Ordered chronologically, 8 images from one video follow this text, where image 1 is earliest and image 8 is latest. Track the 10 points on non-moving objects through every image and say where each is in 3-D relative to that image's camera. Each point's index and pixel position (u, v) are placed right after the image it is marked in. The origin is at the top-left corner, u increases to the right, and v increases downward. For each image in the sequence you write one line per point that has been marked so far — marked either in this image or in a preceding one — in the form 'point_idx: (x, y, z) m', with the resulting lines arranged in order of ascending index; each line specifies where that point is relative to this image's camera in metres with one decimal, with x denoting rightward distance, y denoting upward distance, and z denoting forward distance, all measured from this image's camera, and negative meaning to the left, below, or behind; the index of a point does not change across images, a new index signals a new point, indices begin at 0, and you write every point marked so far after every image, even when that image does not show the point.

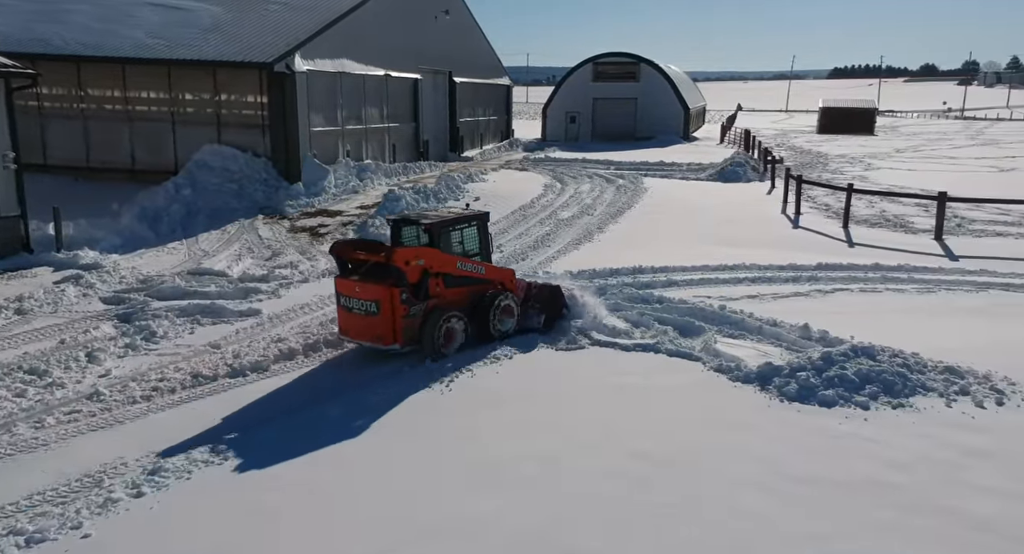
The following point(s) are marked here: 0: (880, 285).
0: (+5.4, -0.1, +11.3) m
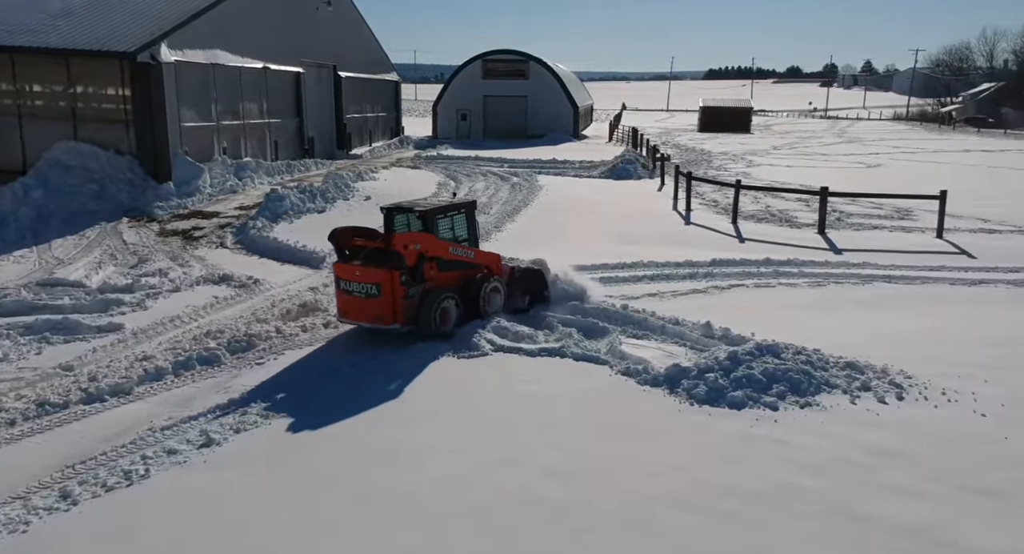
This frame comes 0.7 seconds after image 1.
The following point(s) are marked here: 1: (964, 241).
0: (+3.9, -0.1, +11.4) m
1: (+8.1, +0.7, +14.0) m
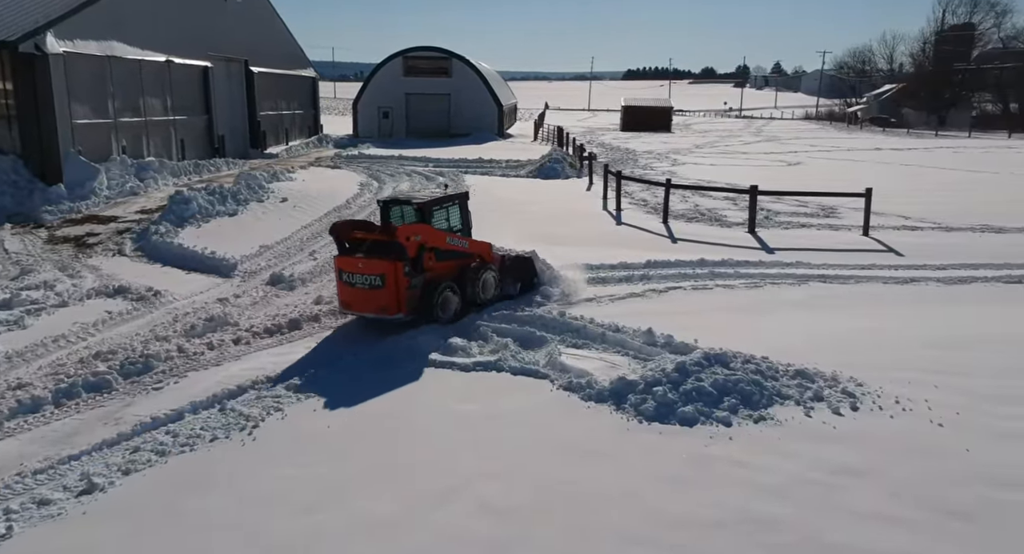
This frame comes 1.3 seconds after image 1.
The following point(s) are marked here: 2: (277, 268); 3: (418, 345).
0: (+2.9, -0.1, +11.1) m
1: (+6.8, +0.7, +14.1) m
2: (-3.6, +0.1, +12.0) m
3: (-1.0, -0.7, +8.1) m
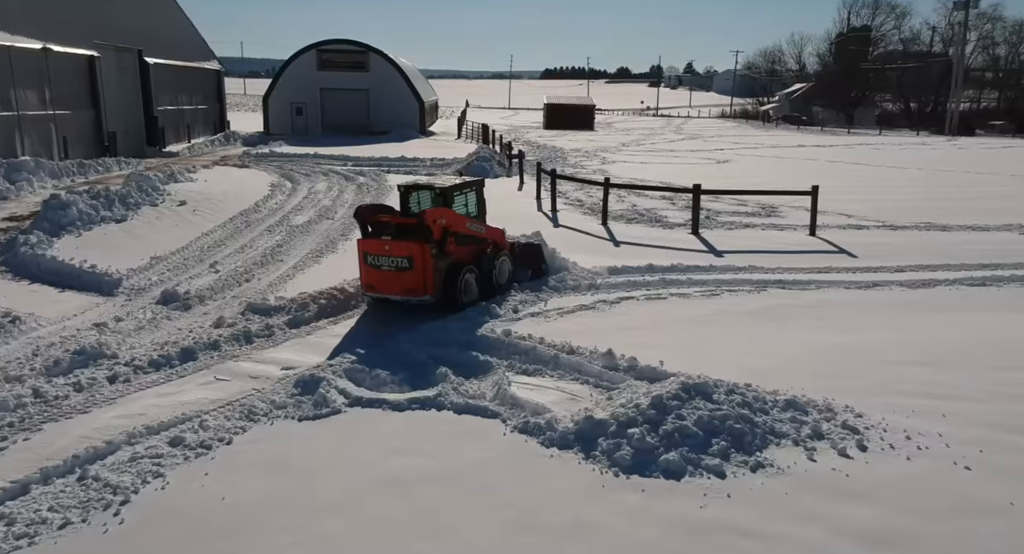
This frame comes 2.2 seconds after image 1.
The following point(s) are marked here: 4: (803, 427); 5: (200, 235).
0: (+2.0, -0.2, +10.1) m
1: (+5.6, +0.7, +13.5) m
2: (-4.6, -0.1, +10.4) m
3: (-1.5, -0.9, +6.8) m
4: (+2.1, -1.1, +5.6) m
5: (-5.2, +0.7, +13.1) m
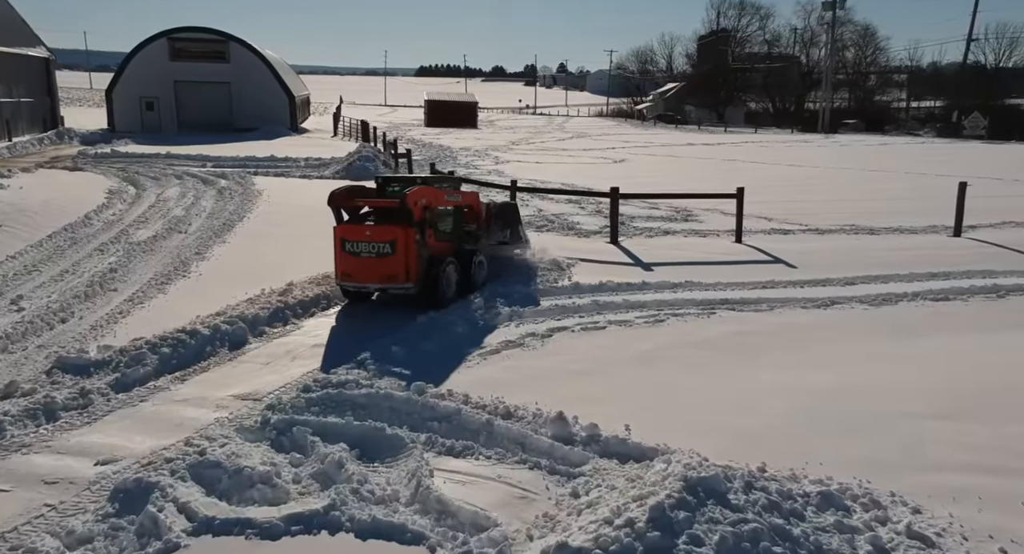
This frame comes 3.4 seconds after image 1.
0: (+1.0, -0.5, +8.4) m
1: (+4.0, +0.5, +12.4) m
2: (-5.6, -0.5, +7.7) m
3: (-2.0, -1.2, +4.6) m
4: (+1.8, -1.3, +4.0) m
5: (-6.7, +0.2, +10.3) m
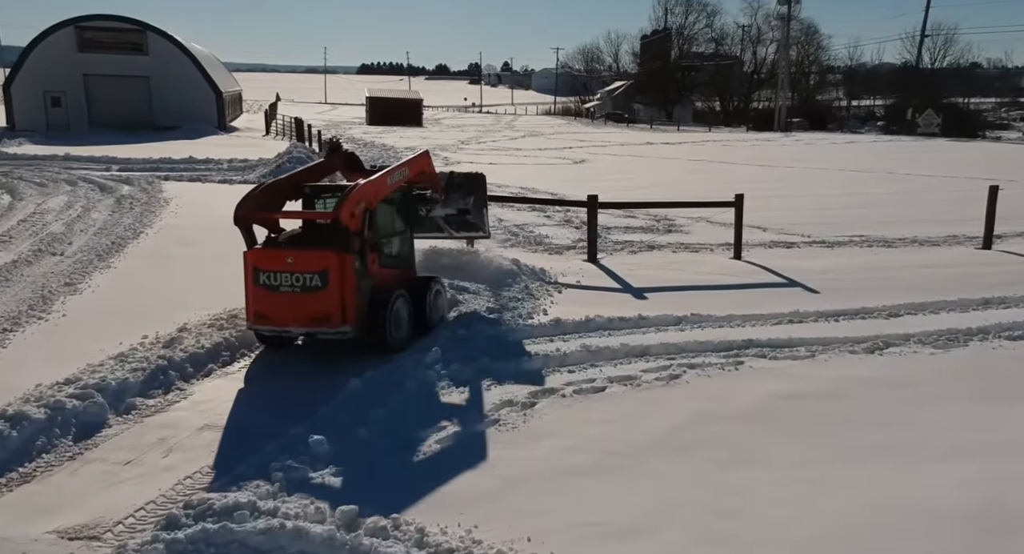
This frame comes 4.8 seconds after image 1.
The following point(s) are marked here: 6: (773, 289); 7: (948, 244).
0: (+0.7, -0.8, +6.3) m
1: (+3.5, +0.2, +10.4) m
2: (-5.8, -1.0, +5.2) m
3: (-2.0, -1.6, +2.3) m
4: (+1.8, -1.7, +1.9) m
5: (-7.1, -0.2, +7.6) m
6: (+3.0, -0.1, +9.0) m
7: (+6.3, +0.5, +11.2) m
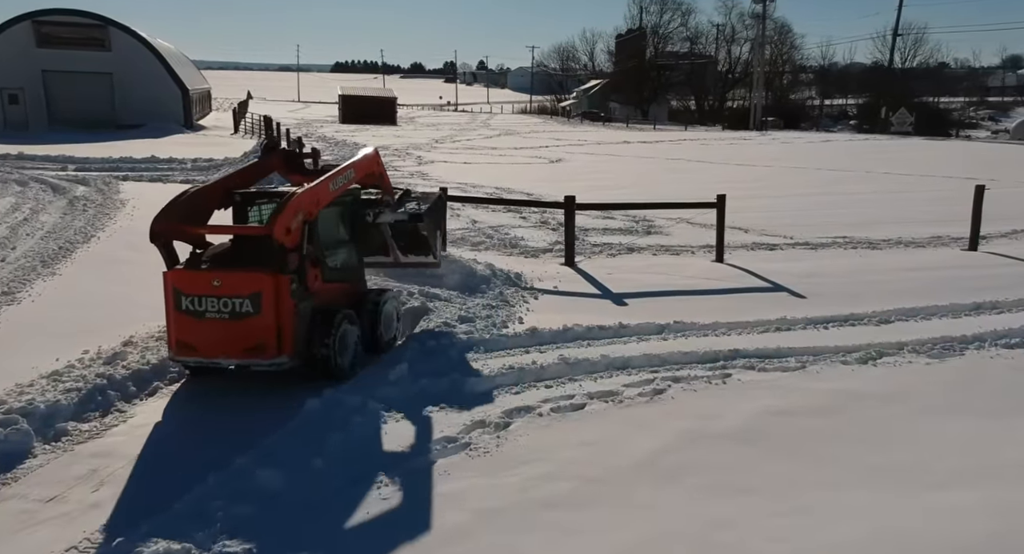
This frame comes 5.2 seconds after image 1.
0: (+0.5, -0.9, +5.8) m
1: (+3.1, +0.2, +10.1) m
2: (-5.9, -1.1, +4.5) m
3: (-2.1, -1.7, +1.8) m
4: (+1.7, -1.7, +1.5) m
5: (-7.3, -0.3, +6.9) m
6: (+2.7, -0.2, +8.6) m
7: (+5.9, +0.4, +11.0) m
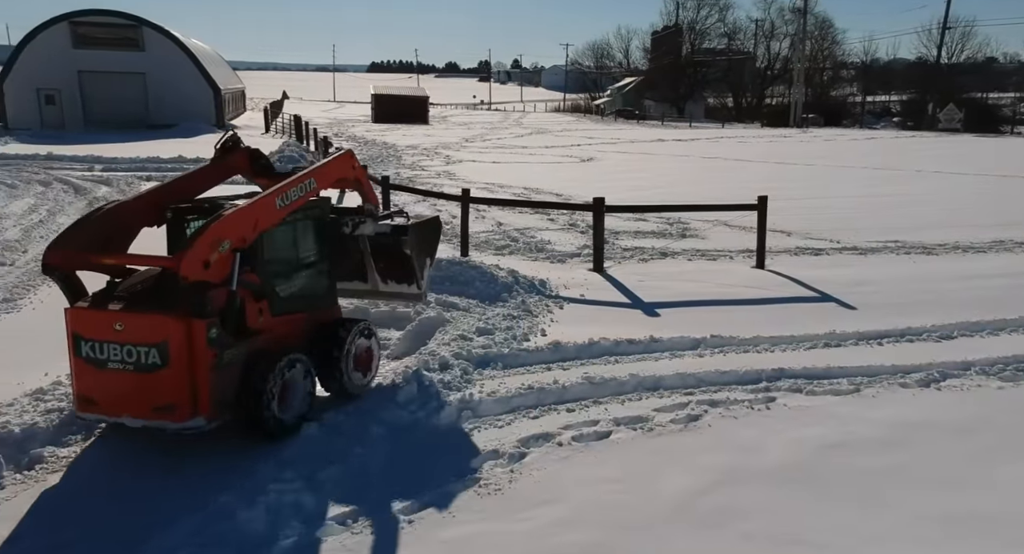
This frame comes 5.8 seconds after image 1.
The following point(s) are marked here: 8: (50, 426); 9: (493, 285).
0: (+0.6, -0.9, +5.2) m
1: (+3.4, +0.1, +9.4) m
2: (-5.9, -1.1, +4.2) m
3: (-2.1, -1.8, +1.3) m
4: (+1.7, -1.8, +0.9) m
5: (-7.1, -0.4, +6.7) m
6: (+3.0, -0.3, +7.9) m
7: (+6.3, +0.3, +10.1) m
8: (-3.0, -1.0, +5.1) m
9: (-0.2, -0.1, +8.0) m
